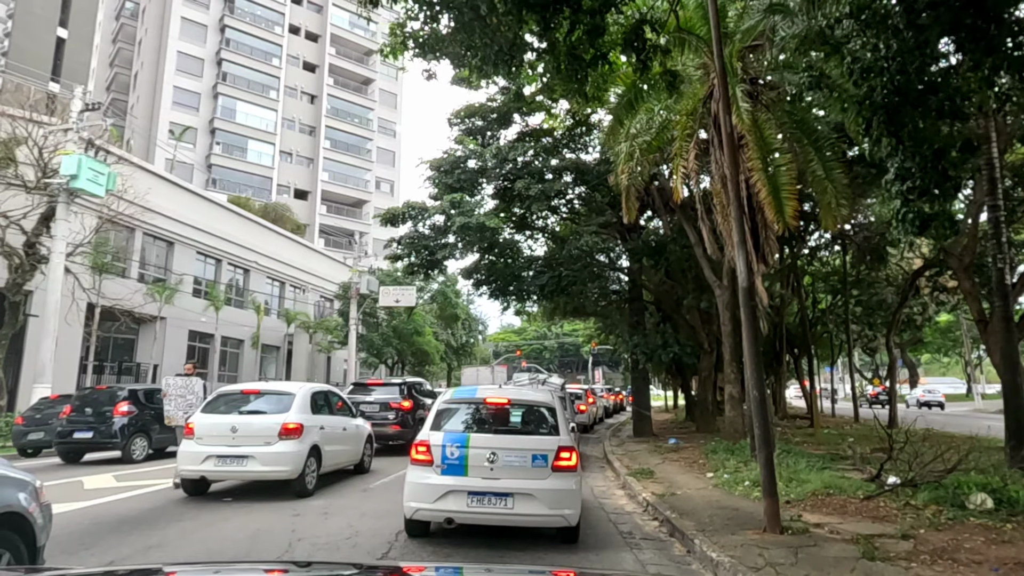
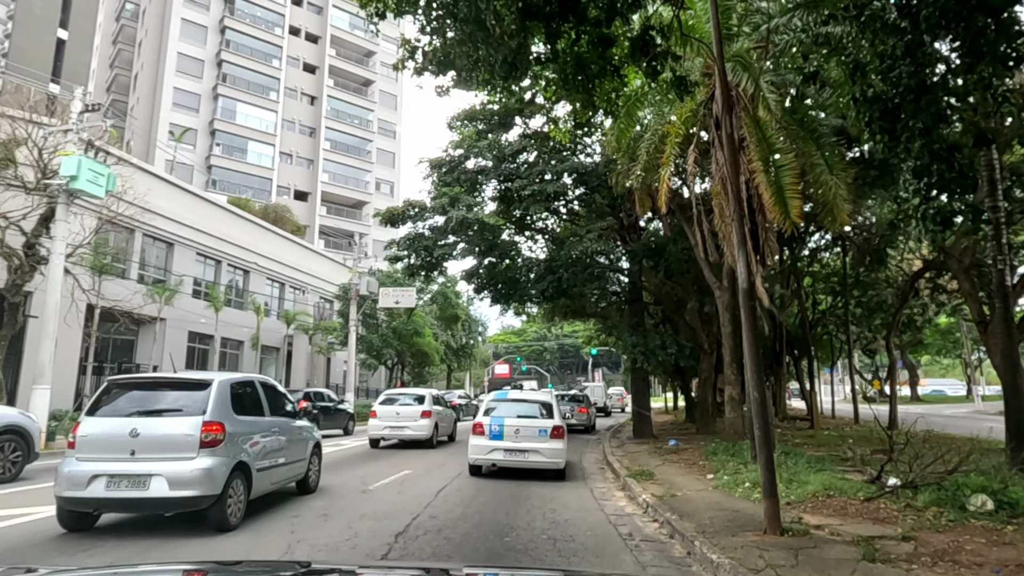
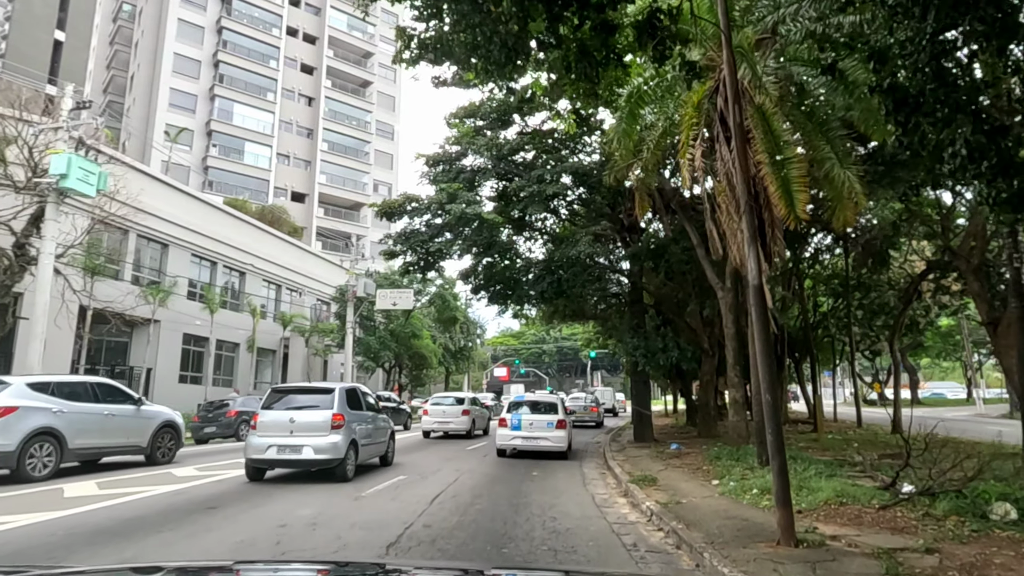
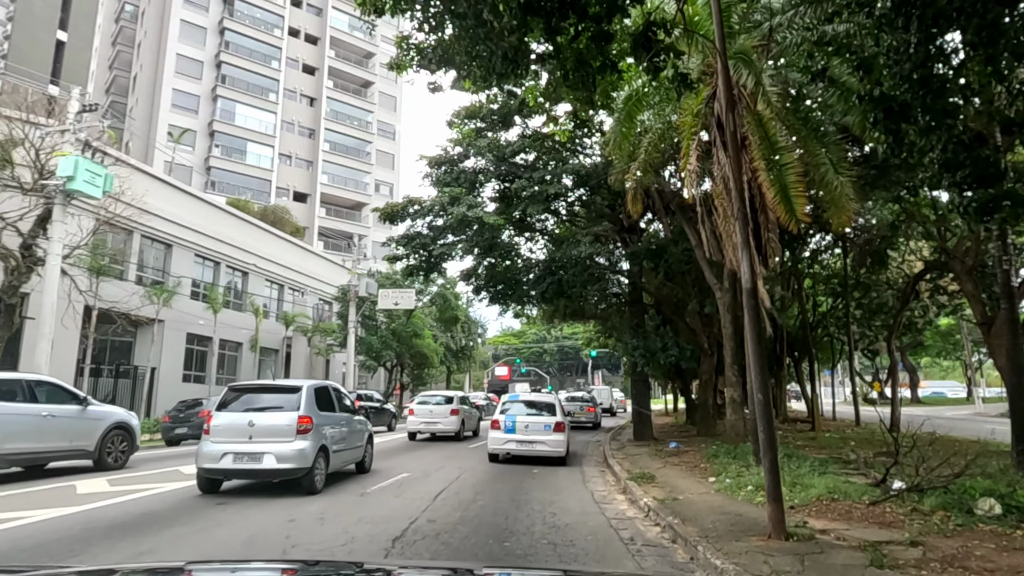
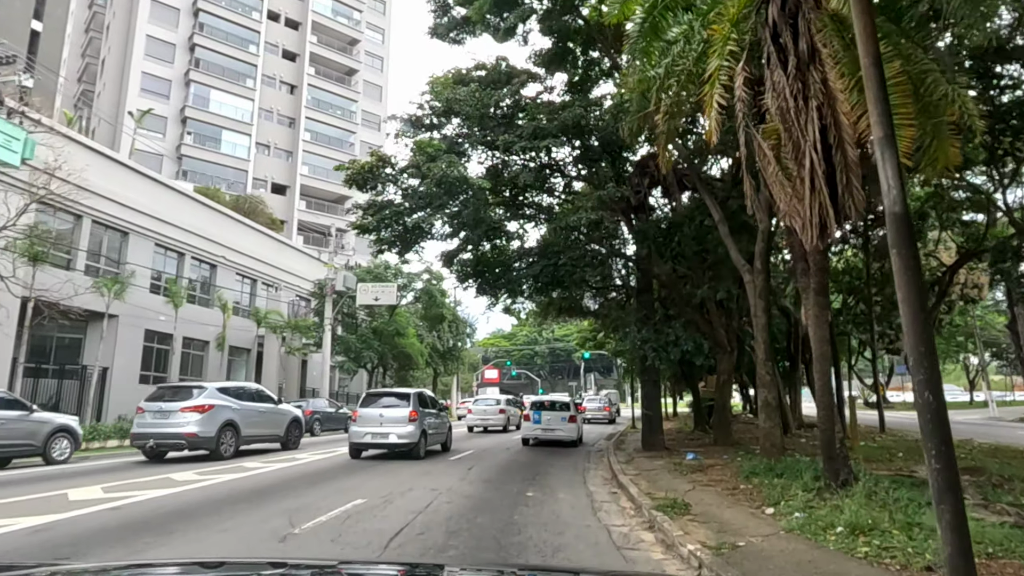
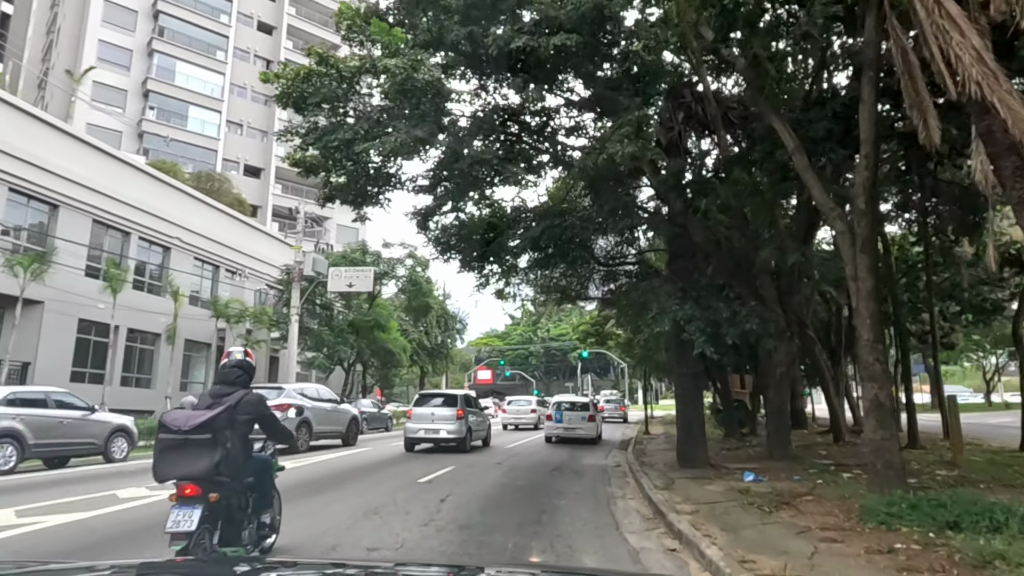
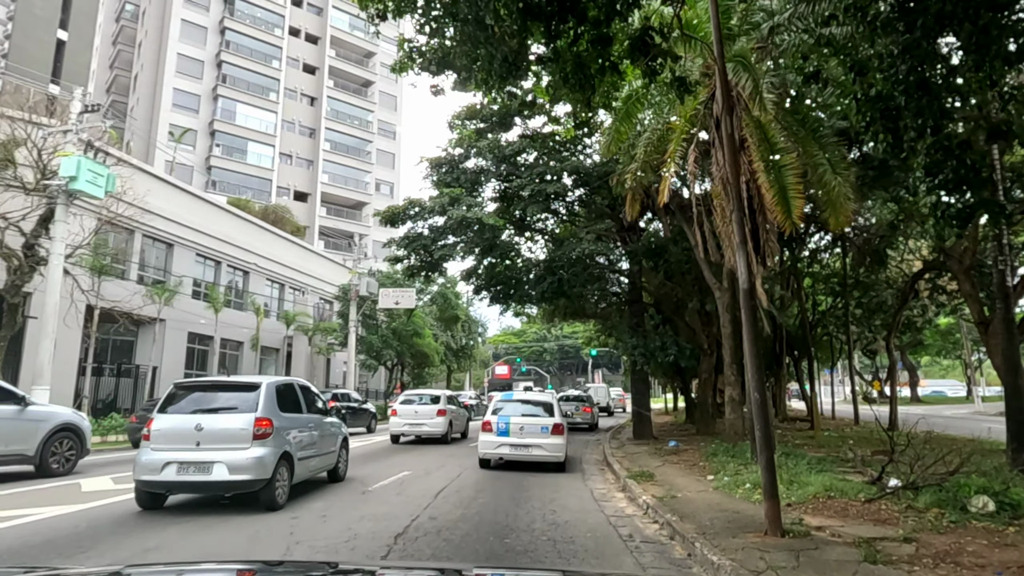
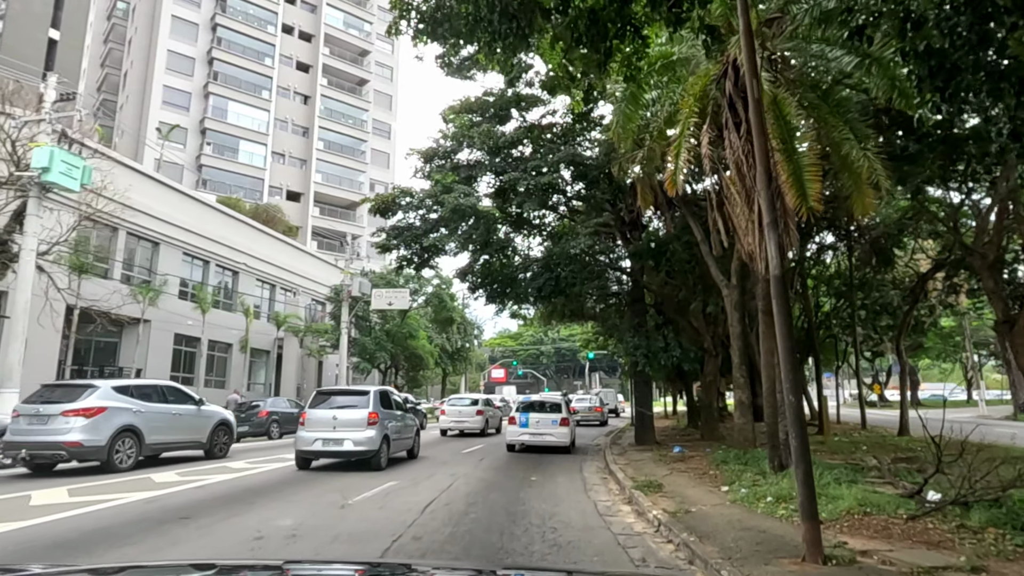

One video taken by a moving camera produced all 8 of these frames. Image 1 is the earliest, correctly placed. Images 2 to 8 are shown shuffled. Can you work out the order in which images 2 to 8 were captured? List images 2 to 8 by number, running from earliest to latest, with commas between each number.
2, 7, 4, 3, 8, 5, 6
